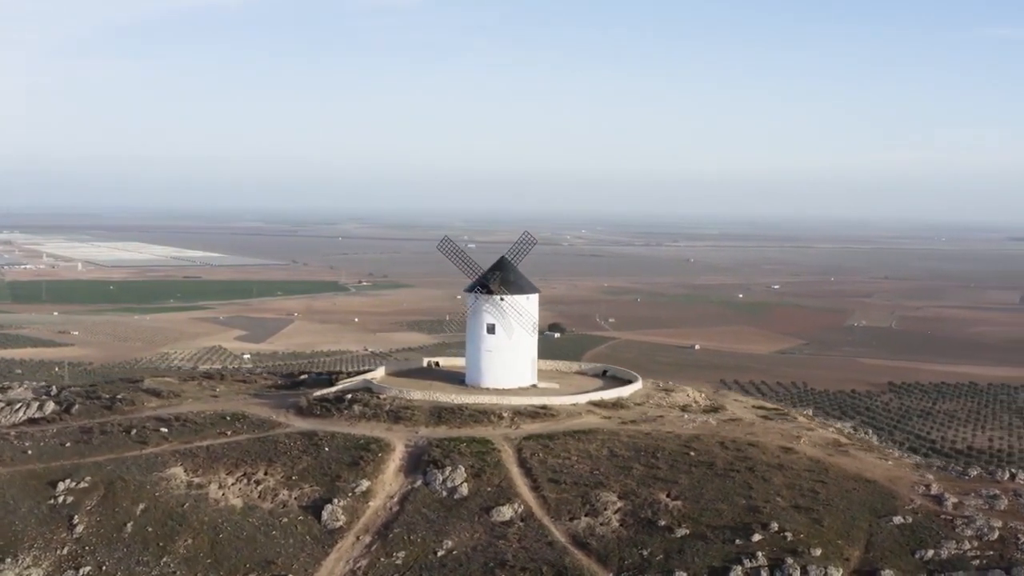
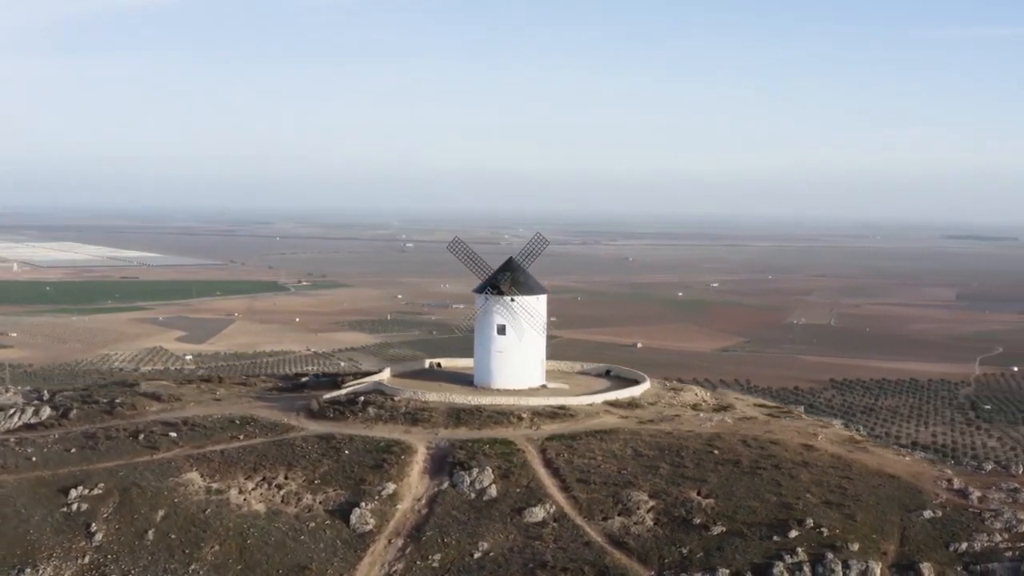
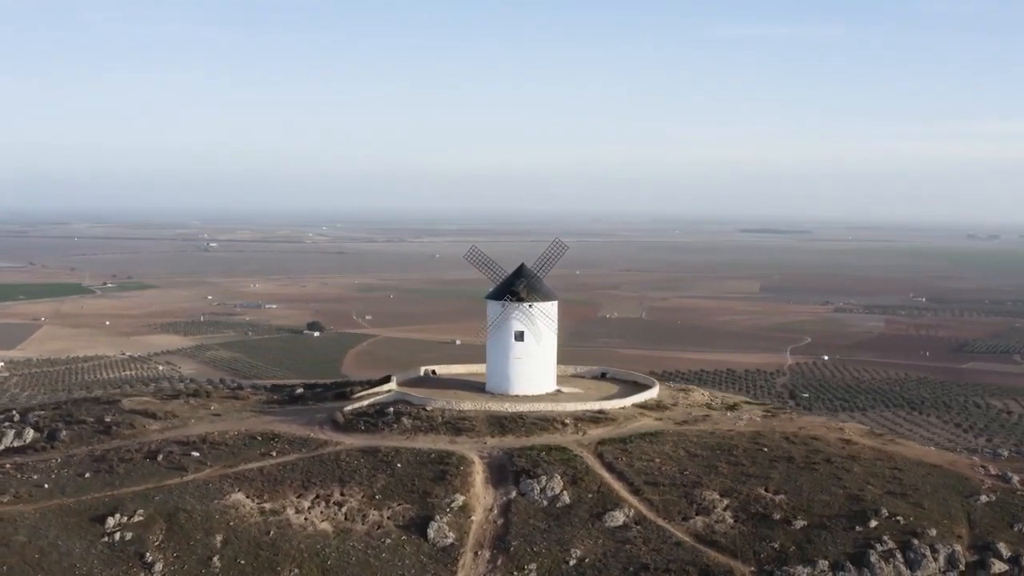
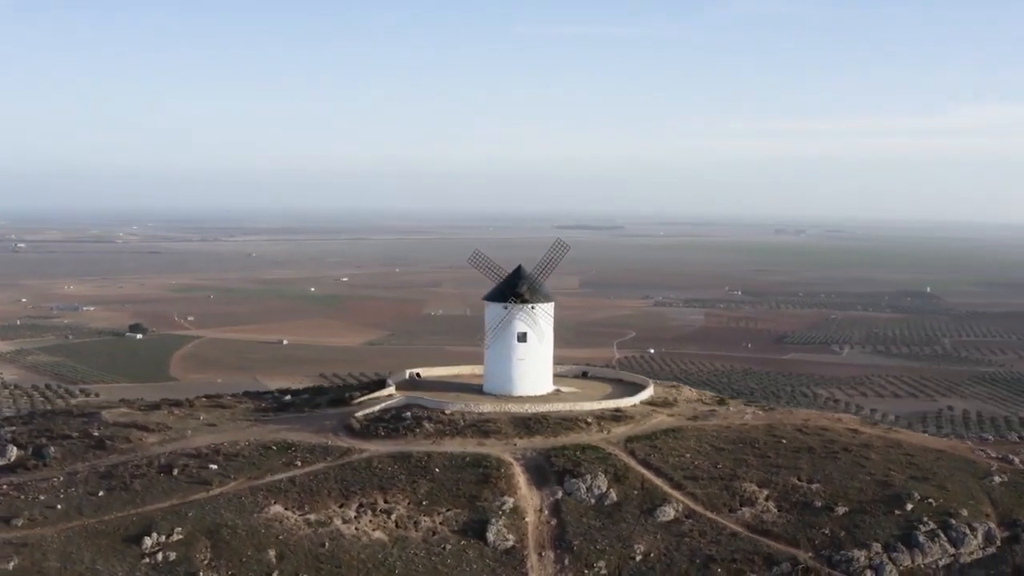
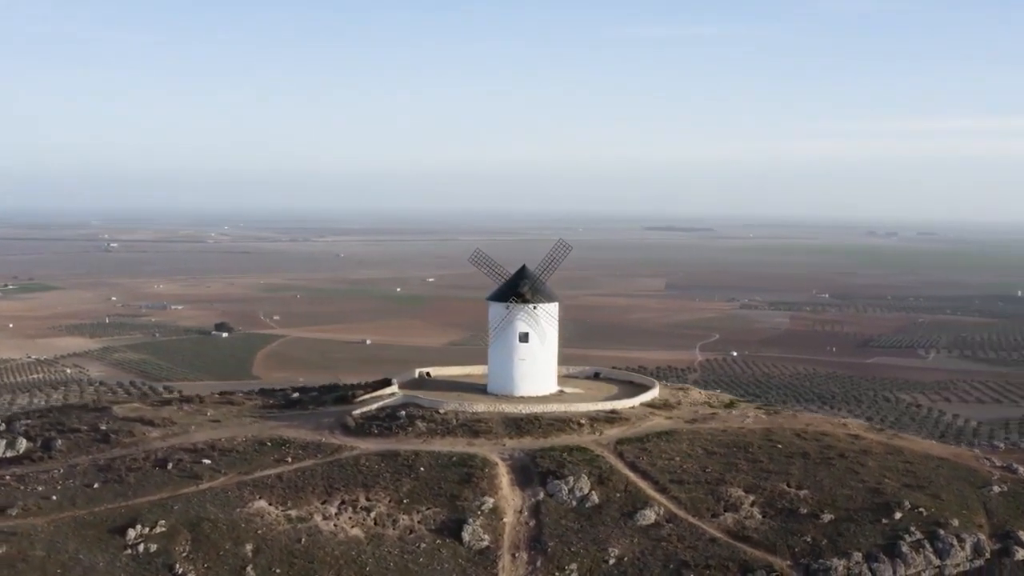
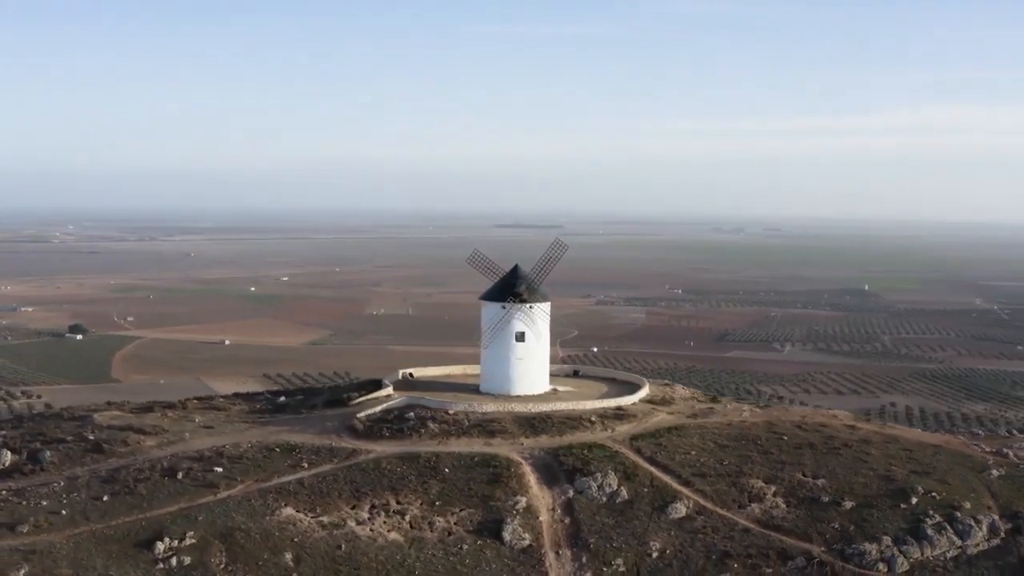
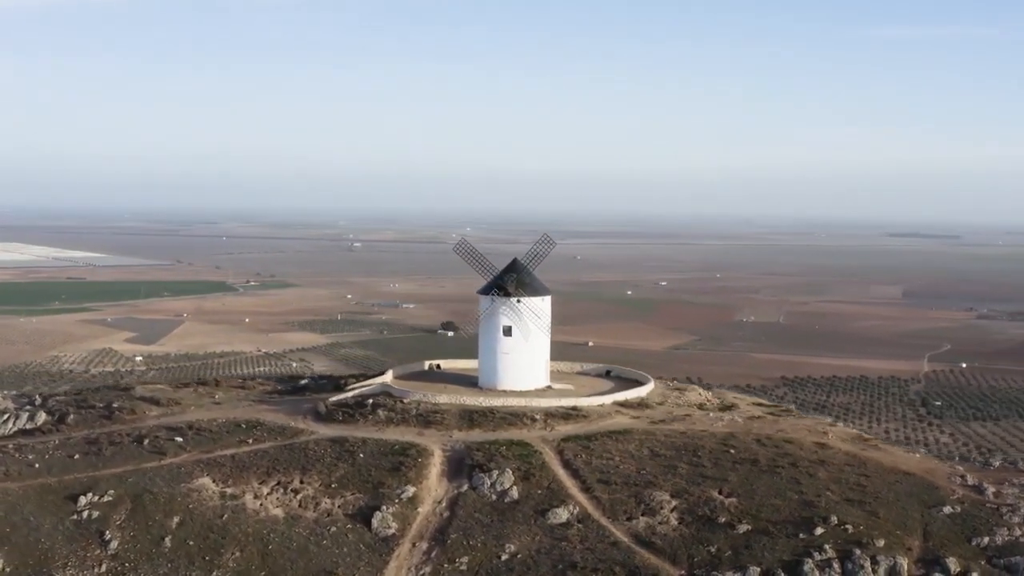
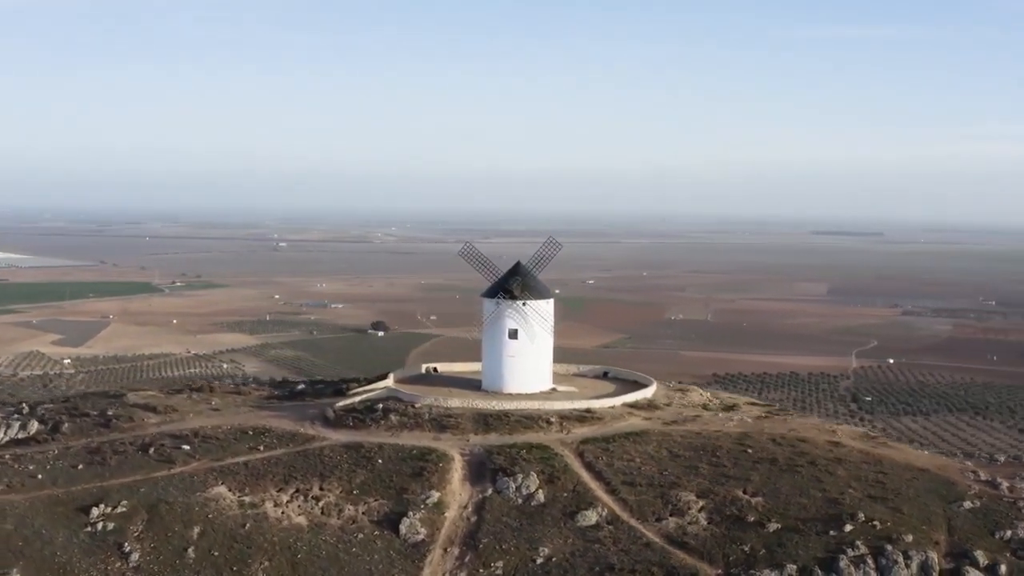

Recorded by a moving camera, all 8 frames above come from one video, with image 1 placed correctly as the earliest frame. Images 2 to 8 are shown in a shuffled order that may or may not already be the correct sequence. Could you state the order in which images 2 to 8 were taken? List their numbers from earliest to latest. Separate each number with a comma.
2, 7, 8, 3, 5, 4, 6
